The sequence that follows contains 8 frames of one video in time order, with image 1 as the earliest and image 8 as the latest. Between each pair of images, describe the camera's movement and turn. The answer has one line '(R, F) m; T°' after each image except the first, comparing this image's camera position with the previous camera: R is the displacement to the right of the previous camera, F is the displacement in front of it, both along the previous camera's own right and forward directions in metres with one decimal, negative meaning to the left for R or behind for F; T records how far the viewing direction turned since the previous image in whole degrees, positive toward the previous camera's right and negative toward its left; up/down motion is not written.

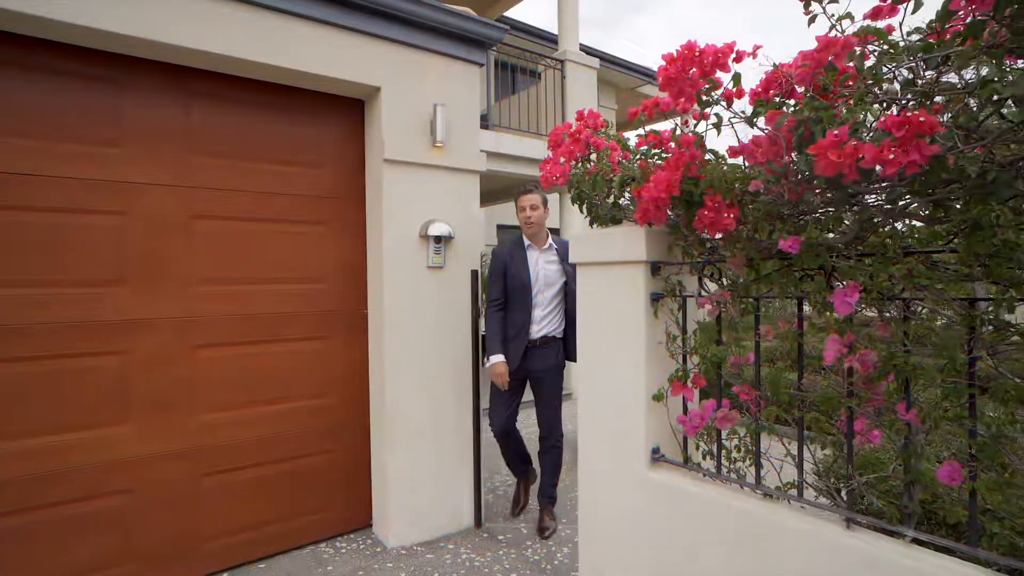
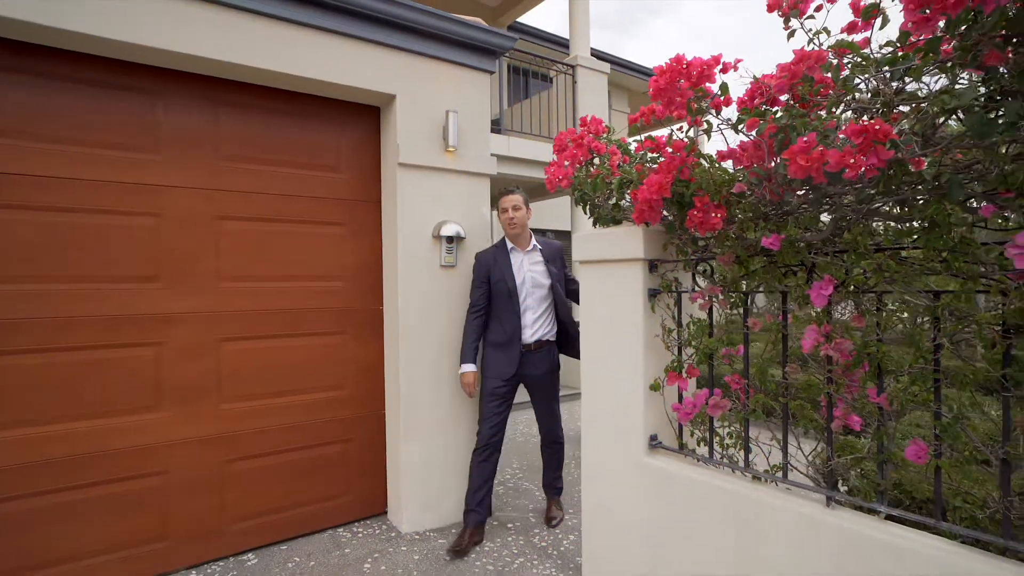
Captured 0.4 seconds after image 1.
(0.0, -0.1) m; -1°
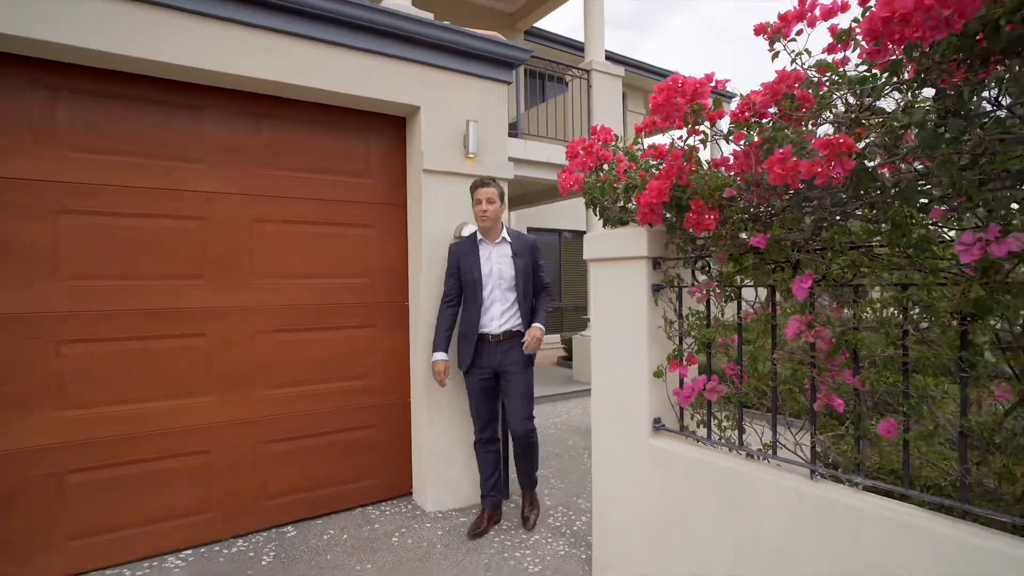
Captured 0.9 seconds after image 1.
(0.0, -0.2) m; -2°
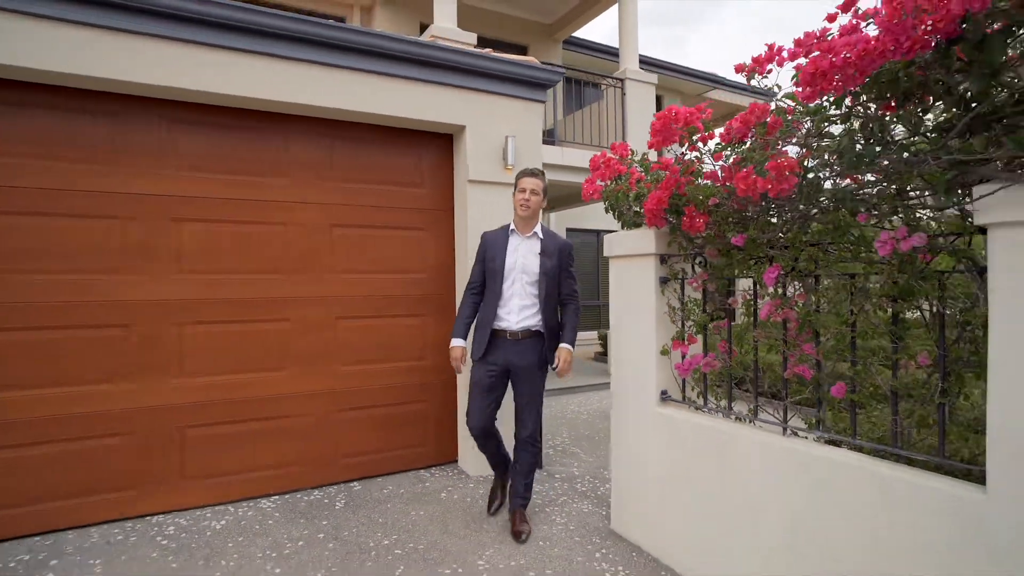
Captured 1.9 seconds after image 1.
(+0.1, -0.5) m; -5°
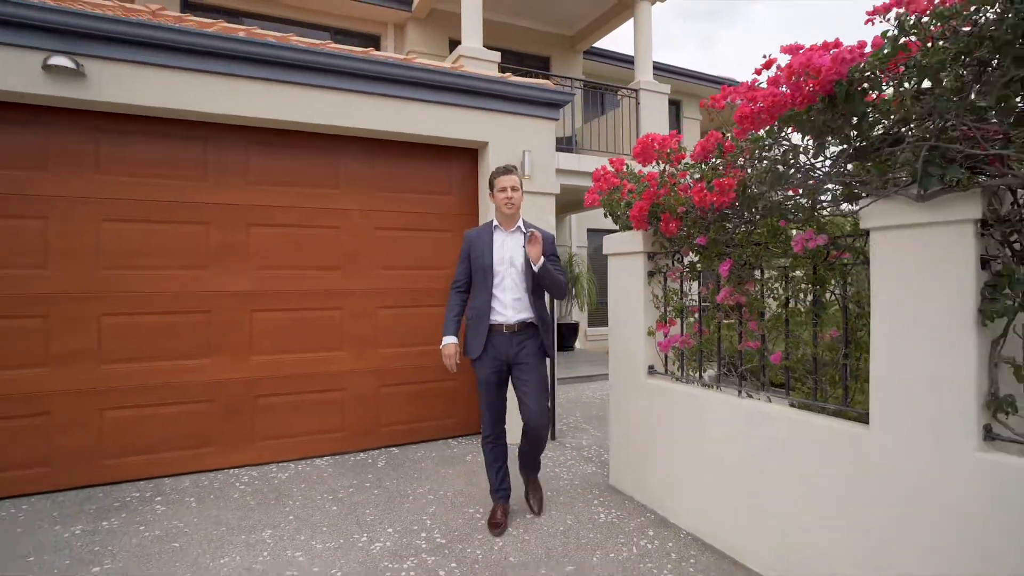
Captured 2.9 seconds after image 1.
(+0.1, -0.6) m; -3°
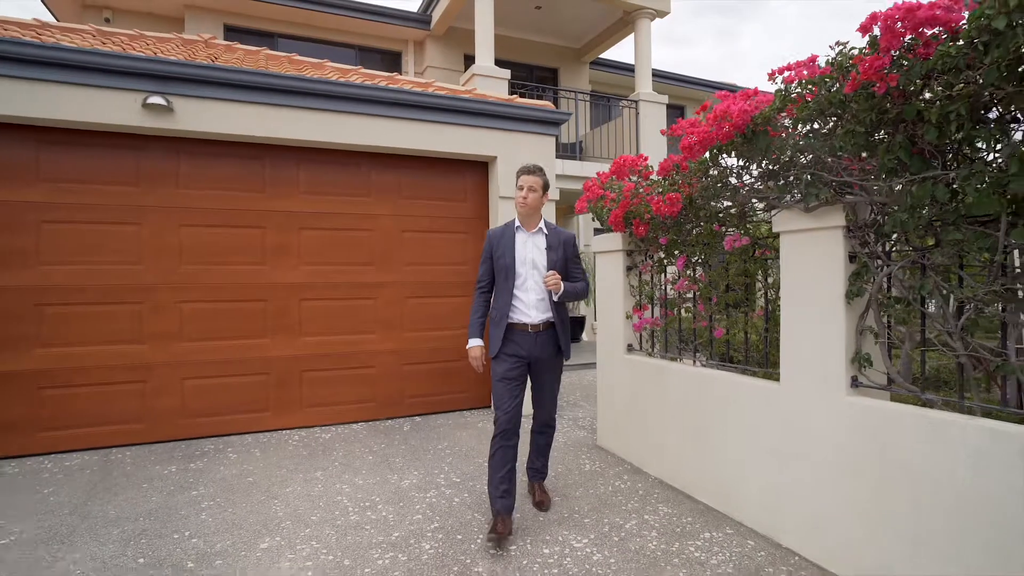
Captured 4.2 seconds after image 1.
(+0.1, -0.7) m; -2°
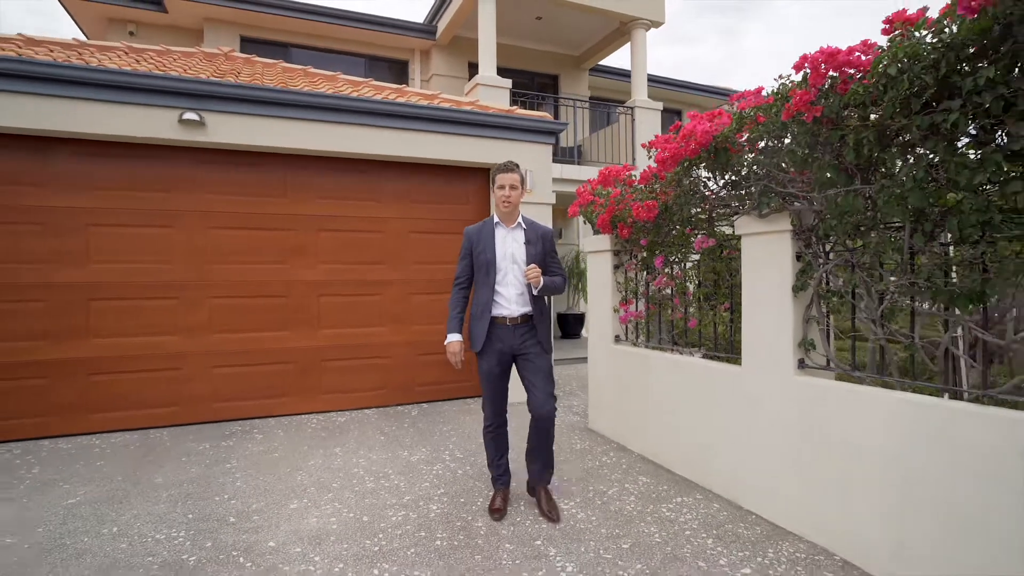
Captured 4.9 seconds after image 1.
(+0.1, -0.4) m; -1°
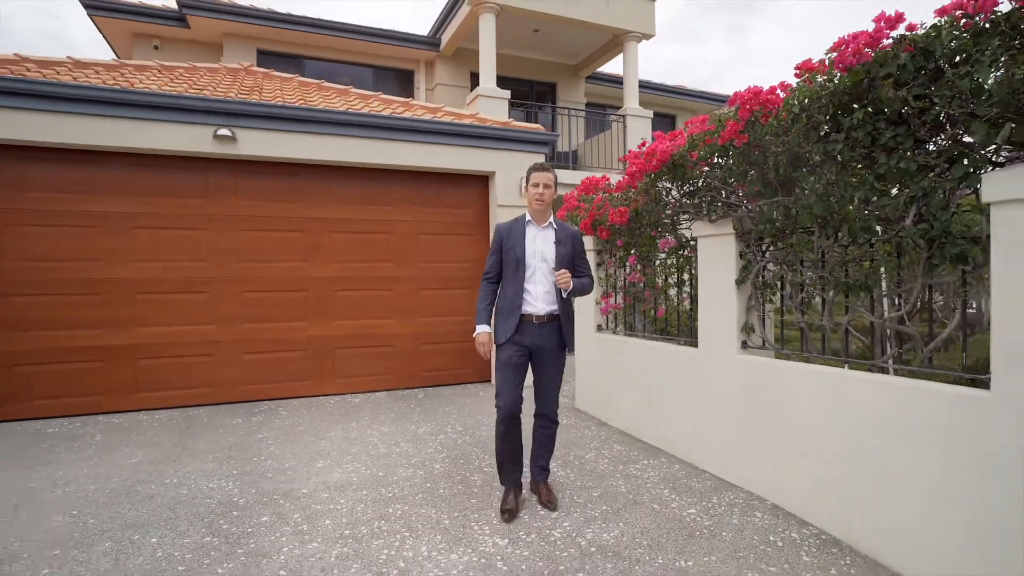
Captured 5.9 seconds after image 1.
(+0.1, -0.6) m; 0°
